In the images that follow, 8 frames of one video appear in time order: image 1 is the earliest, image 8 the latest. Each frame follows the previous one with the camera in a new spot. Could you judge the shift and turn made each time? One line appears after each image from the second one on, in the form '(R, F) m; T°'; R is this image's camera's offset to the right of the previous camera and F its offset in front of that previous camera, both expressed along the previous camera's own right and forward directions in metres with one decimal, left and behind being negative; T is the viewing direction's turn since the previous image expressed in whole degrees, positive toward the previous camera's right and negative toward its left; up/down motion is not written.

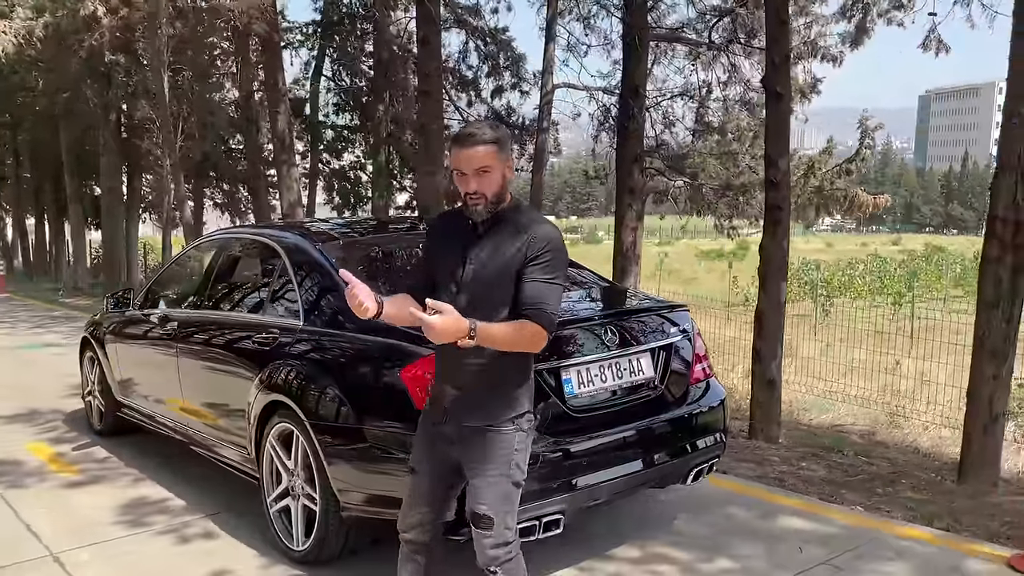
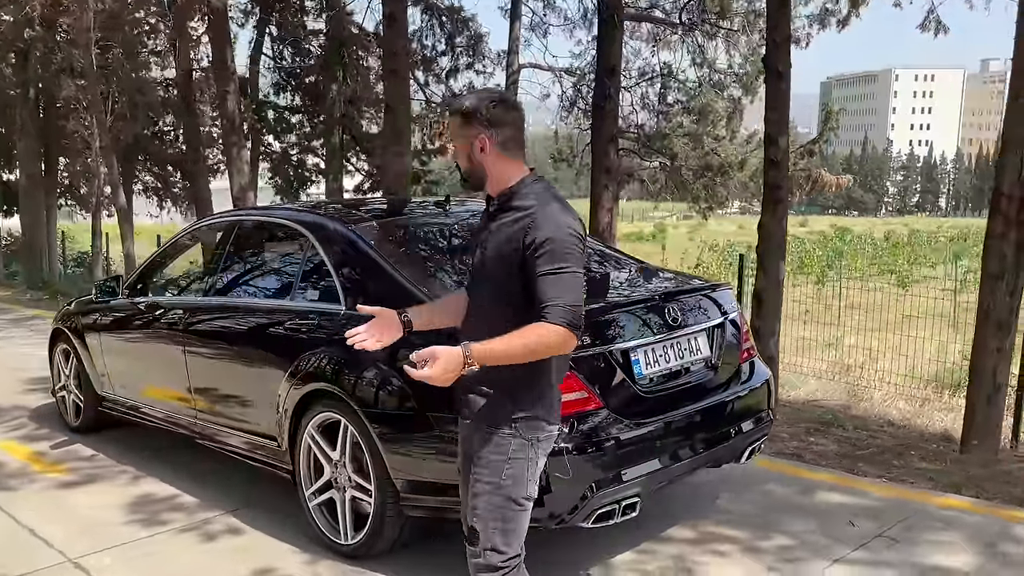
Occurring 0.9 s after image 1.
(-0.6, +0.1) m; +5°
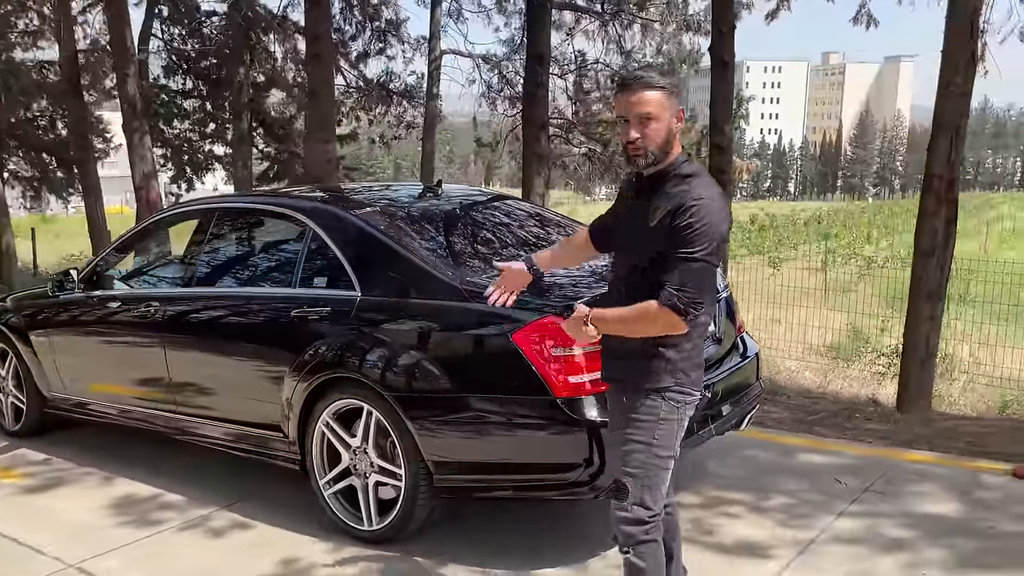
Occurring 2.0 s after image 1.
(-0.6, 0.0) m; +8°
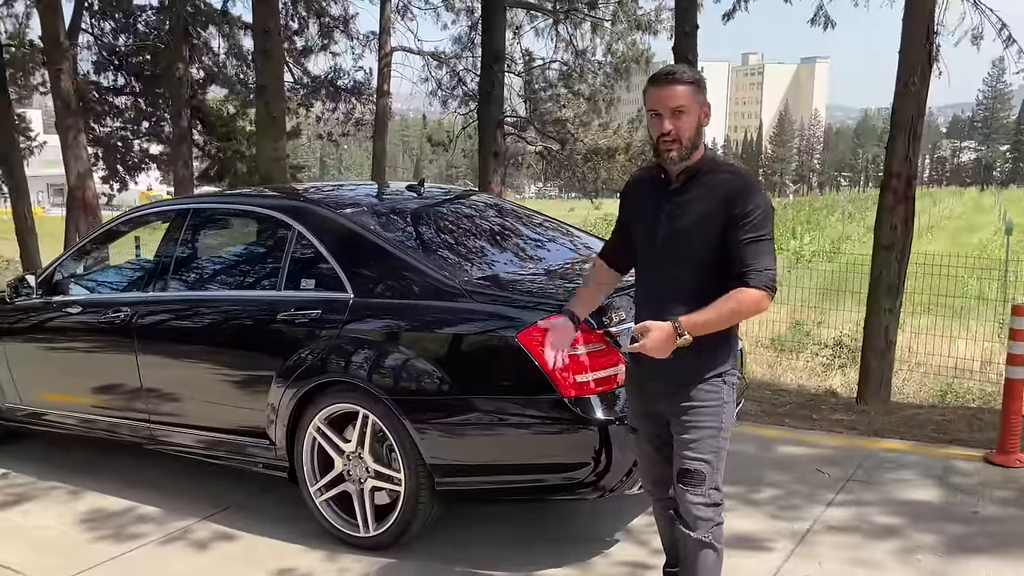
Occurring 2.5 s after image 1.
(-0.3, 0.0) m; +5°
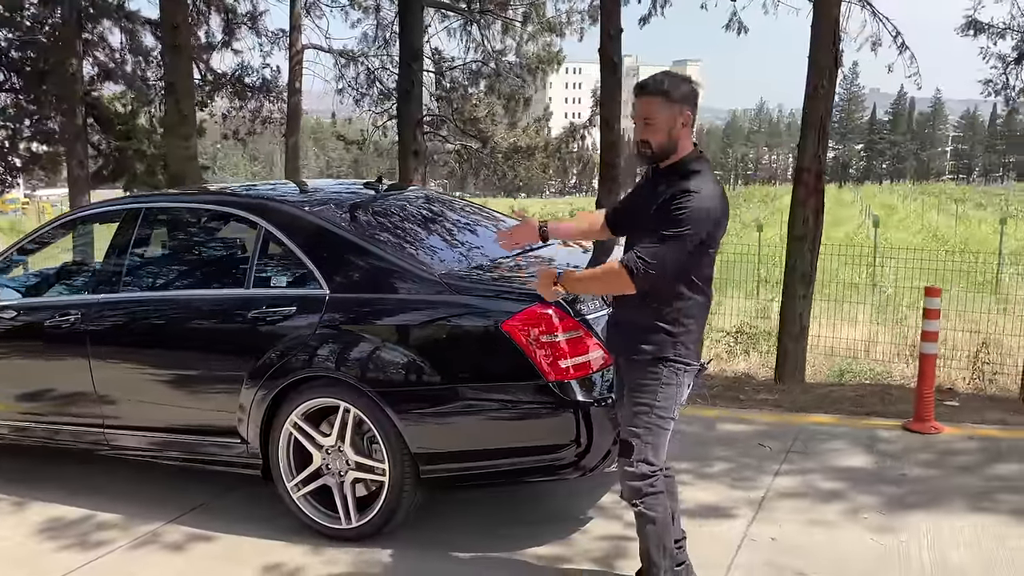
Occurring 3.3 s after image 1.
(-0.4, -0.1) m; +8°
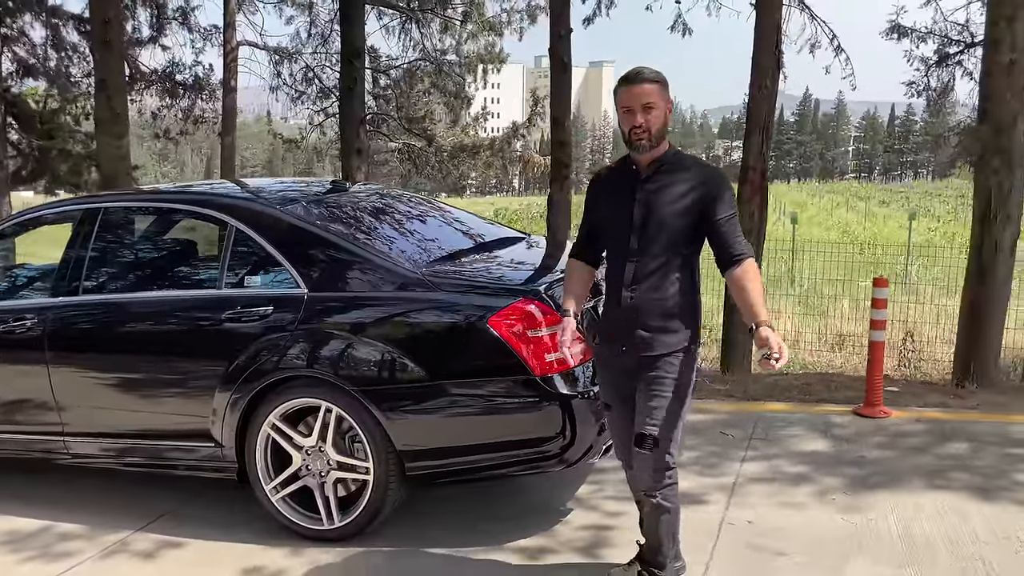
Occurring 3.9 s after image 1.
(-0.2, 0.0) m; +5°
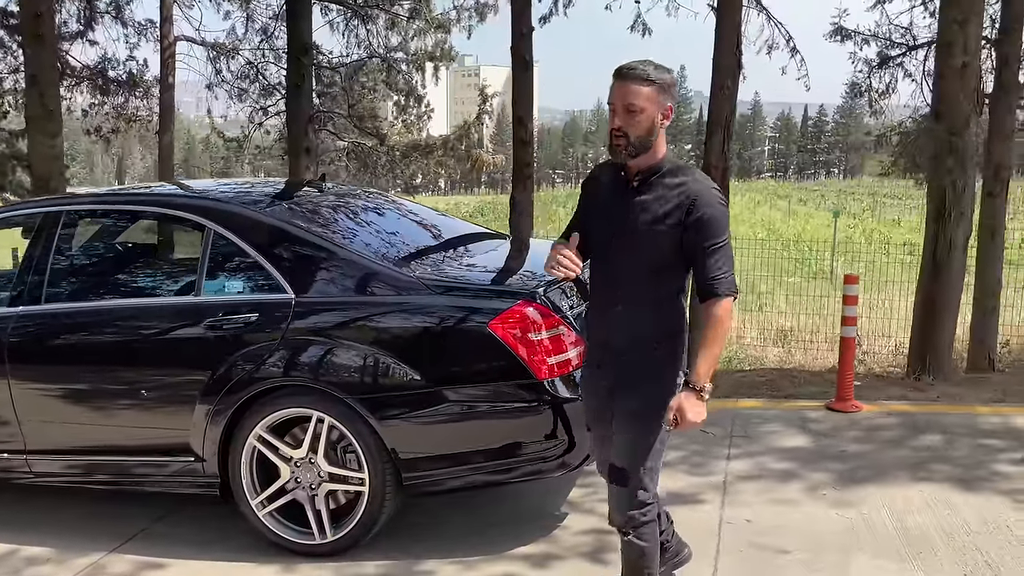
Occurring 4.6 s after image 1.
(-0.3, +0.1) m; +5°
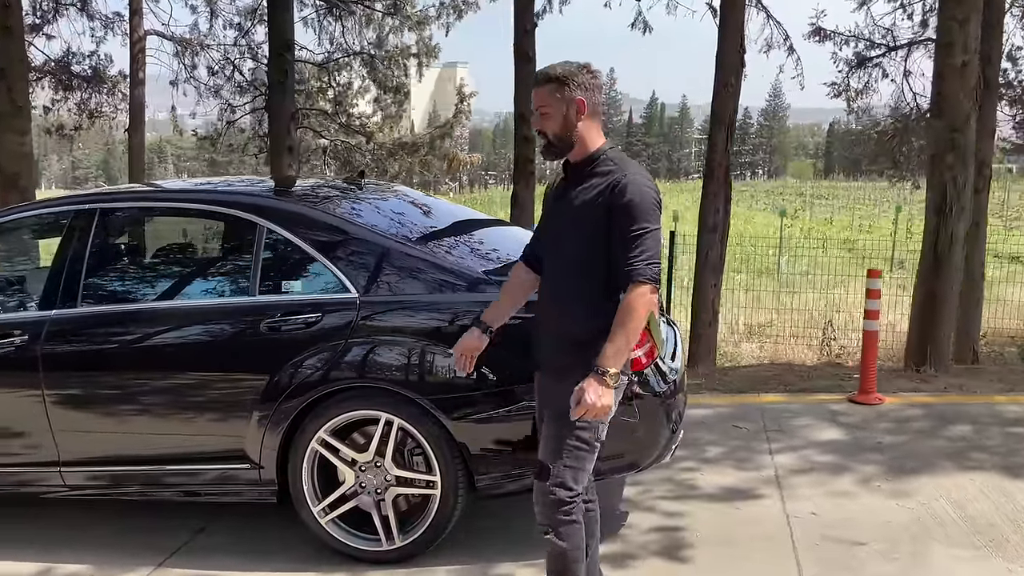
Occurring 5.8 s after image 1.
(-0.5, +0.1) m; +4°
